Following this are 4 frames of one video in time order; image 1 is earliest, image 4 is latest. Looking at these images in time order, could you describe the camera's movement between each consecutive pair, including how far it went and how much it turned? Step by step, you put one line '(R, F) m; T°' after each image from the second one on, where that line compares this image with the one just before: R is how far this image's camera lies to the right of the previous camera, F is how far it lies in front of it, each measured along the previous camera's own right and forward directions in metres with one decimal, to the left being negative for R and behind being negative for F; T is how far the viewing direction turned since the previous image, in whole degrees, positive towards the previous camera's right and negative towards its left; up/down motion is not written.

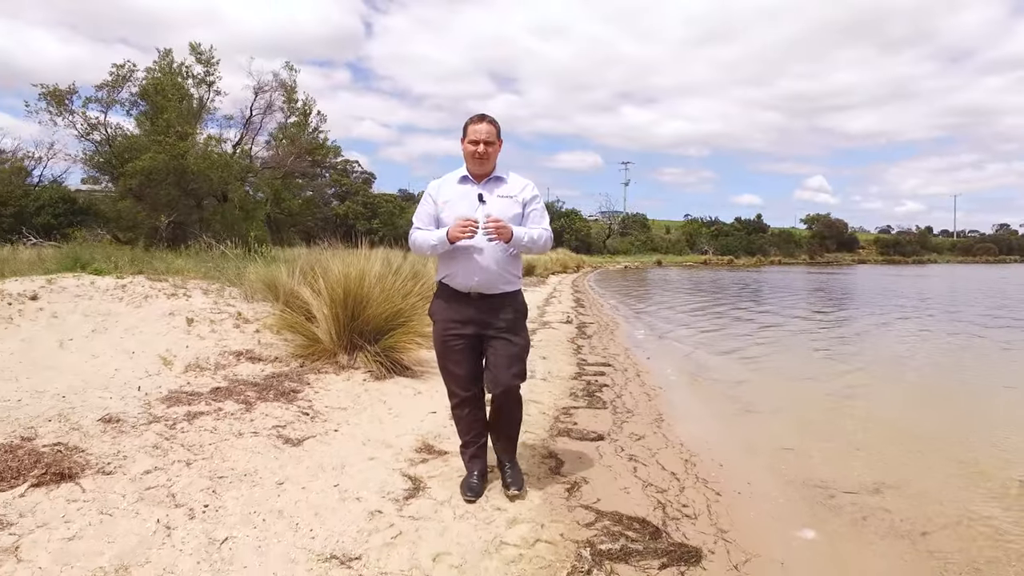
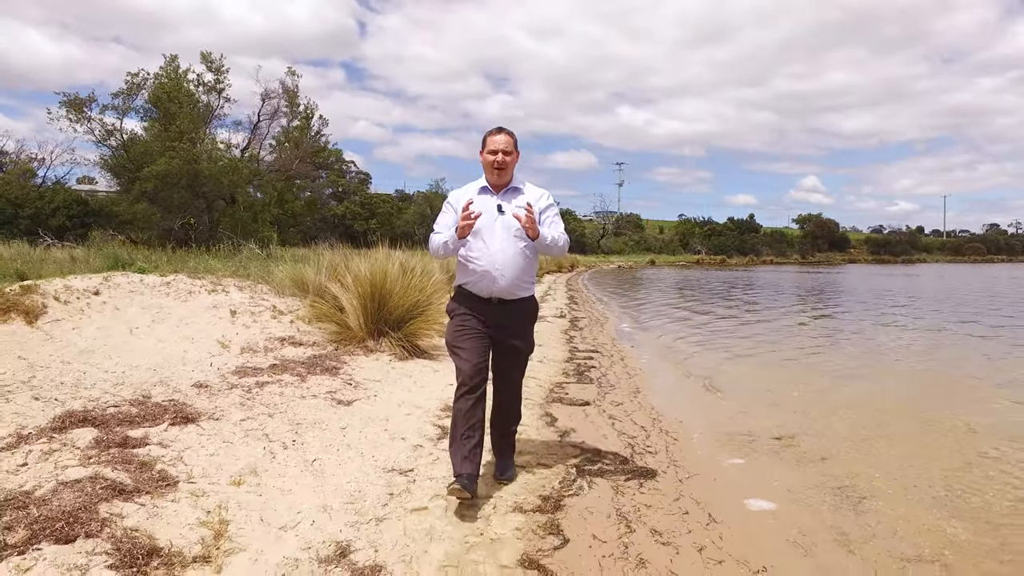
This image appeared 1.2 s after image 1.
(-0.1, -1.0) m; 0°
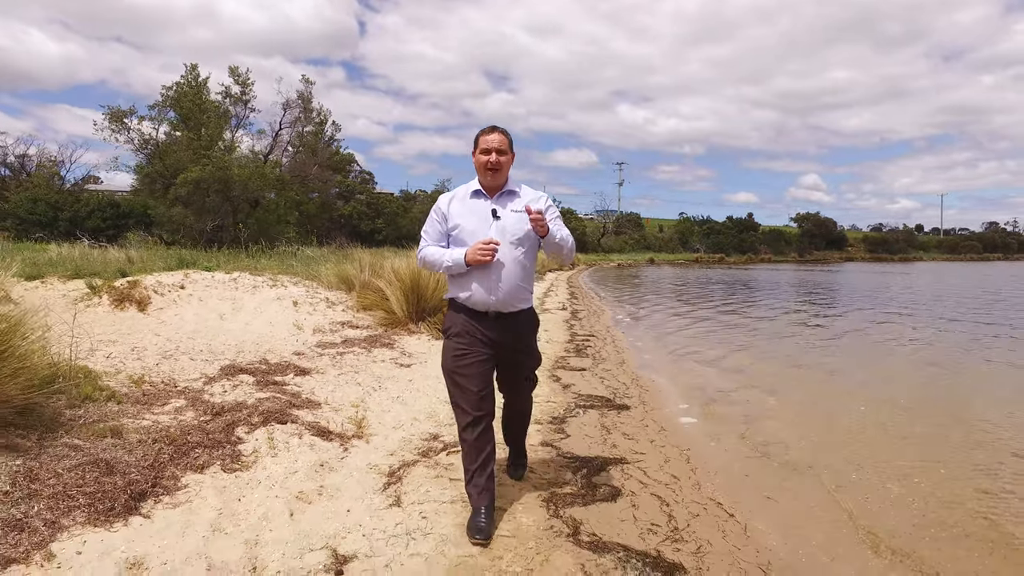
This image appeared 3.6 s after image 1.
(-0.1, -1.7) m; 0°
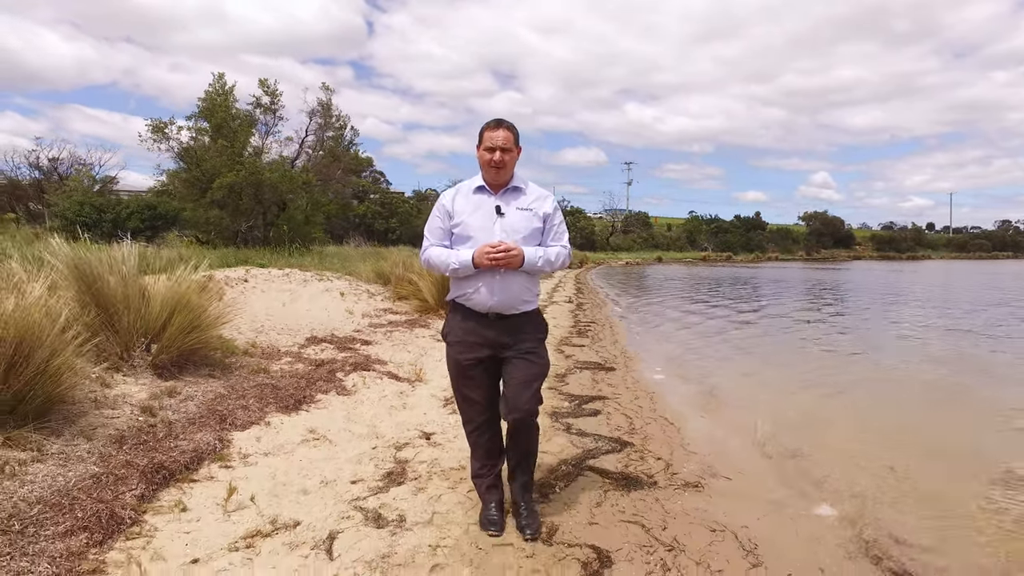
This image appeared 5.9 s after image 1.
(-0.1, -1.7) m; -1°
